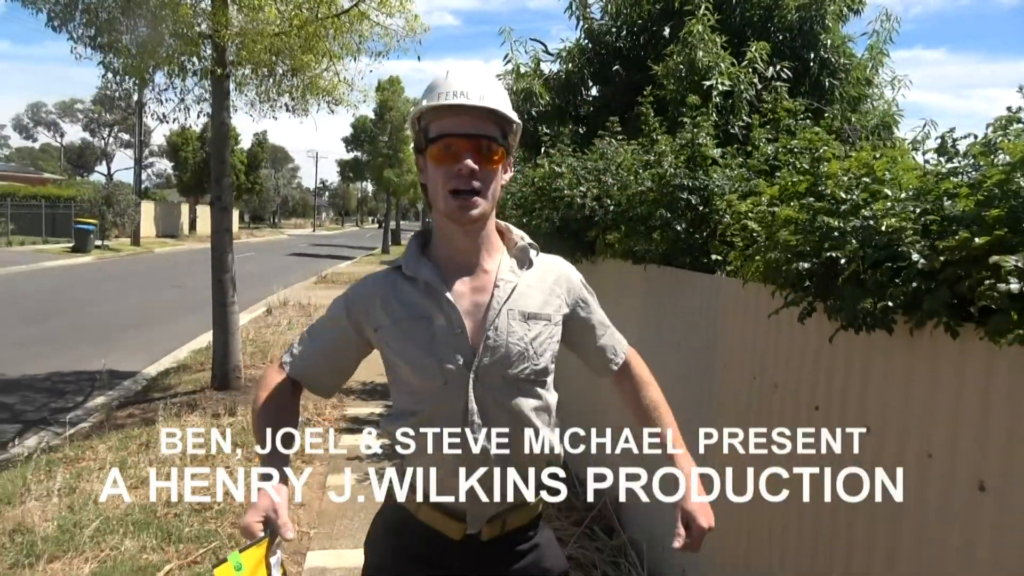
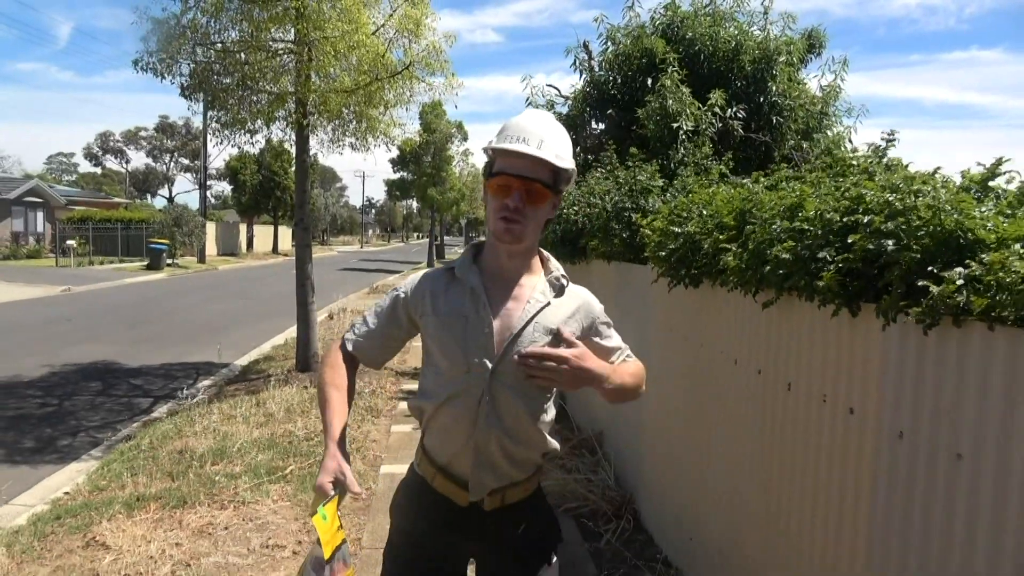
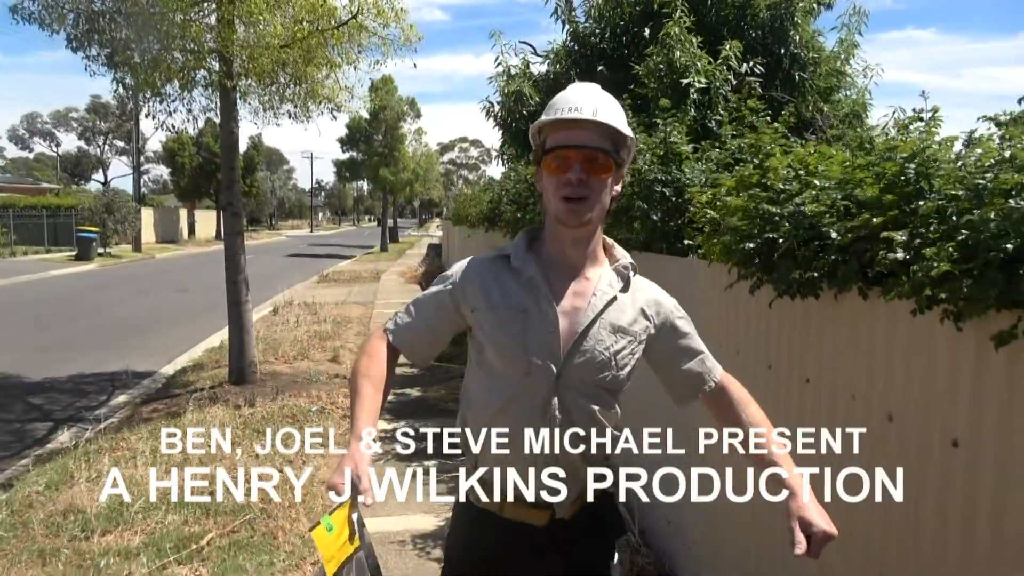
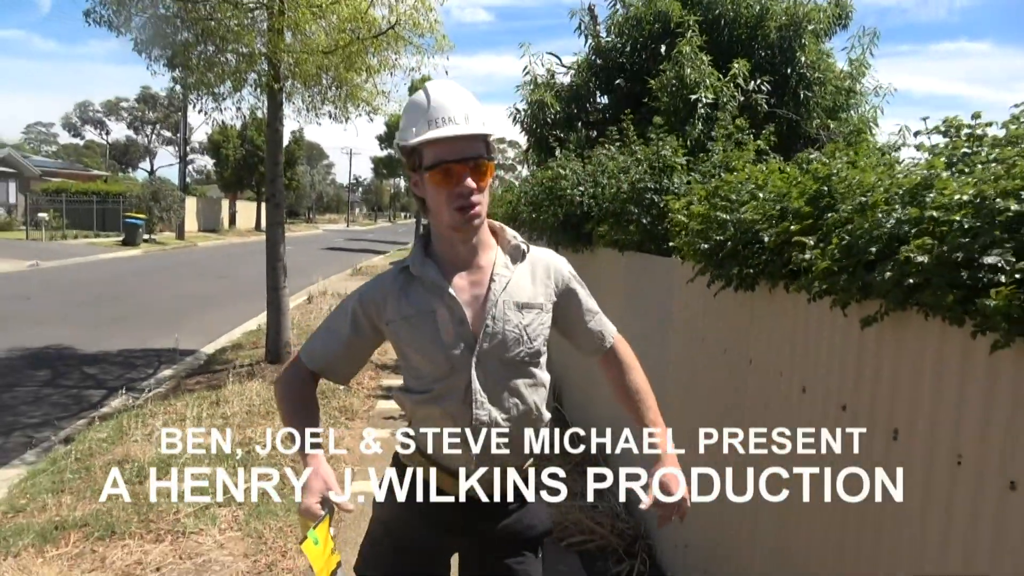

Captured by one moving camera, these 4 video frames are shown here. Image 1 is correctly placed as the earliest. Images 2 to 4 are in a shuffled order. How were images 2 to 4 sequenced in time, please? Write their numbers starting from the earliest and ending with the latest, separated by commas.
3, 4, 2
